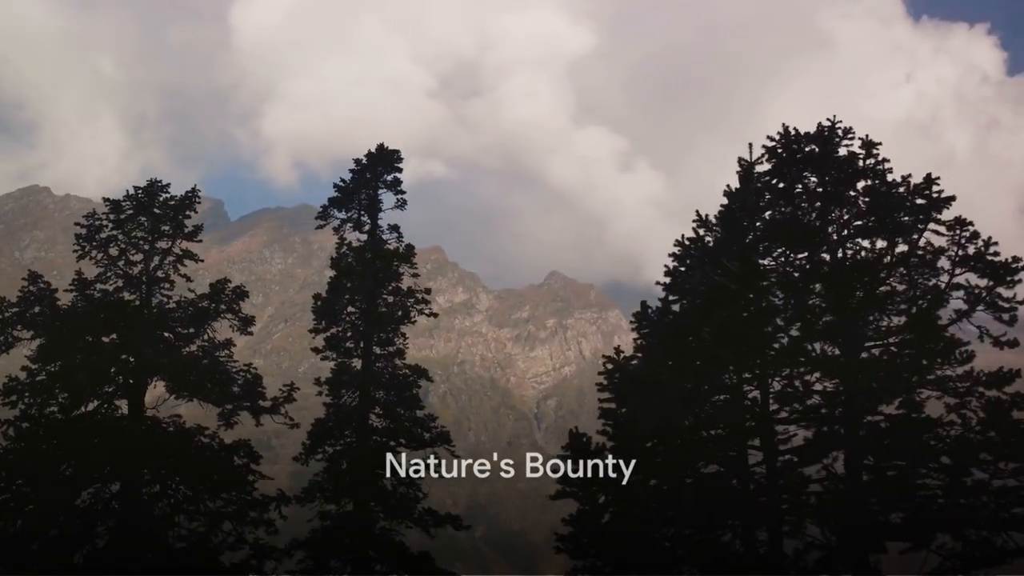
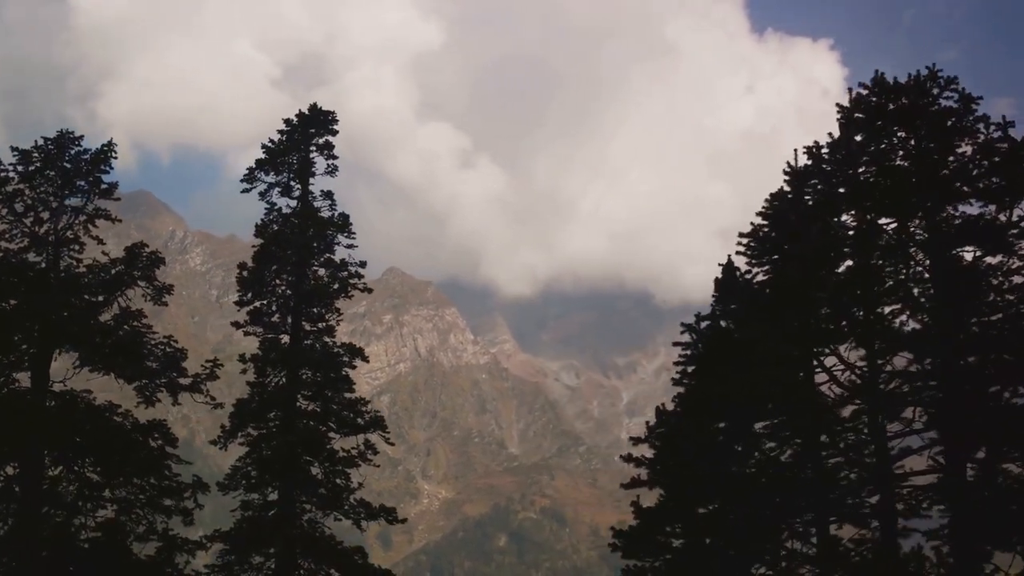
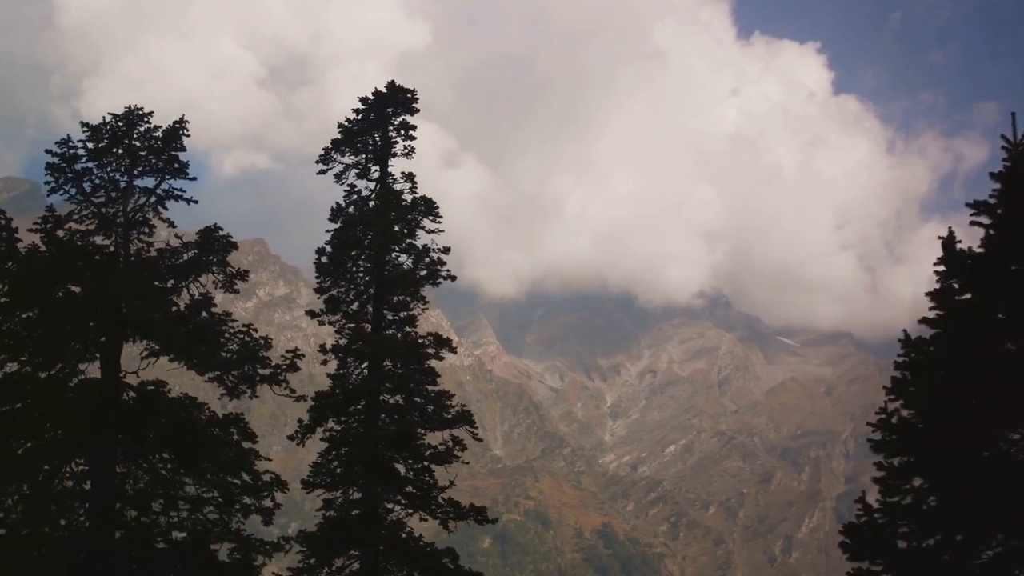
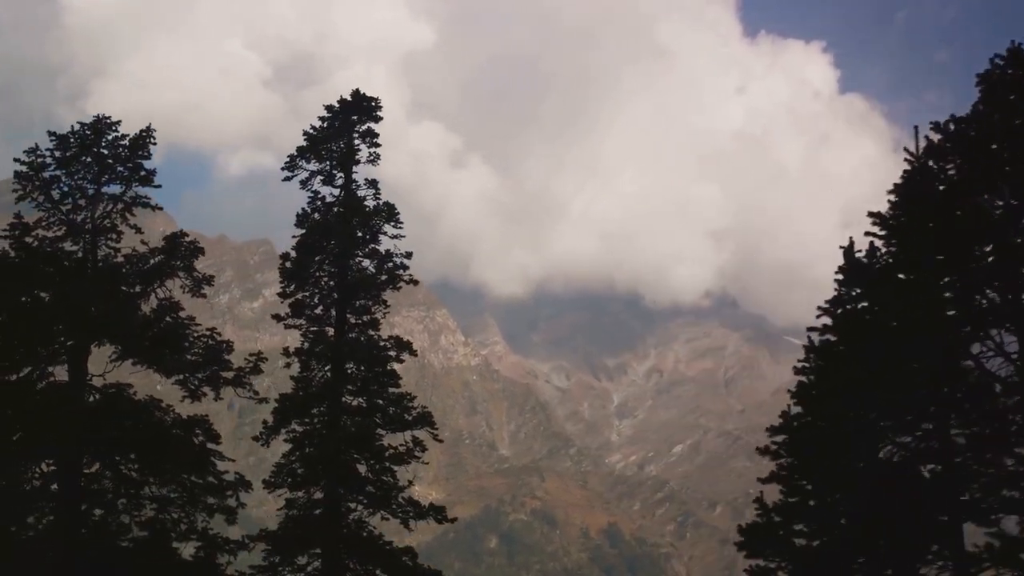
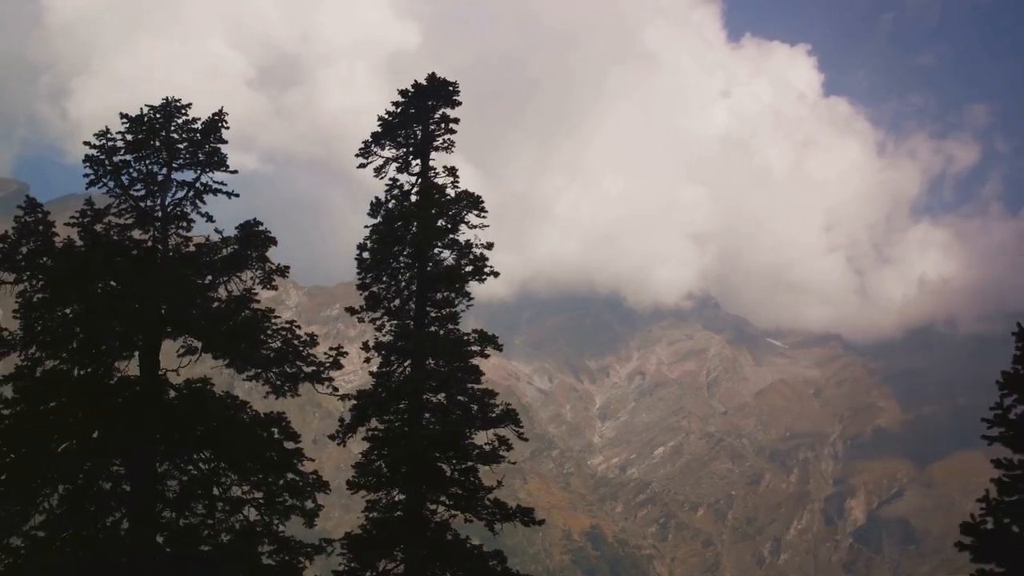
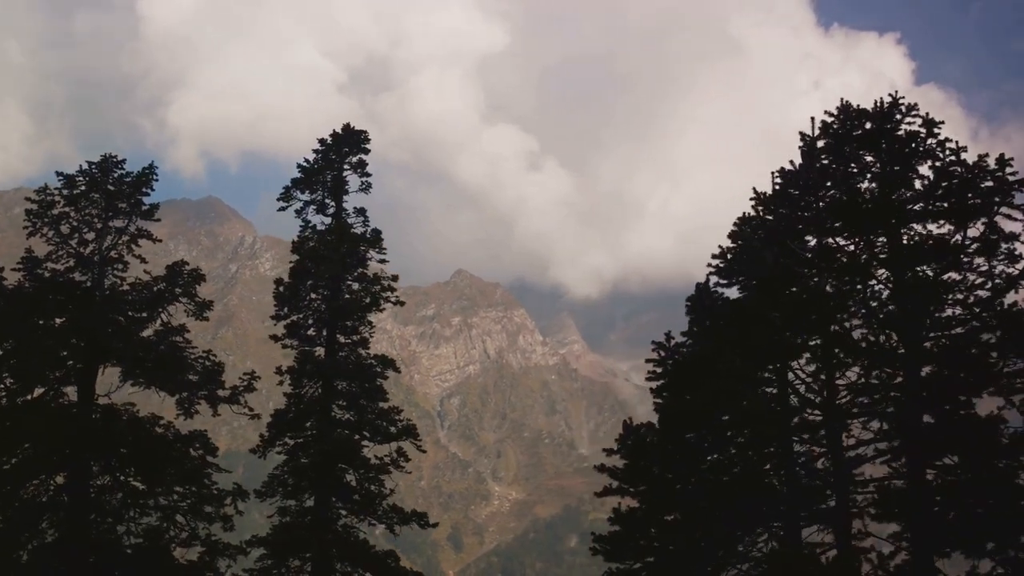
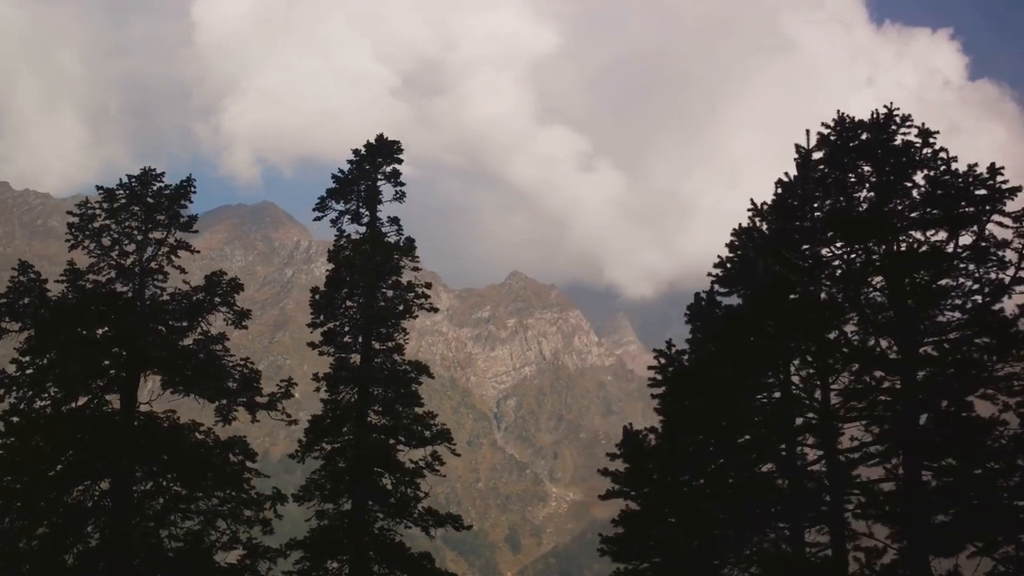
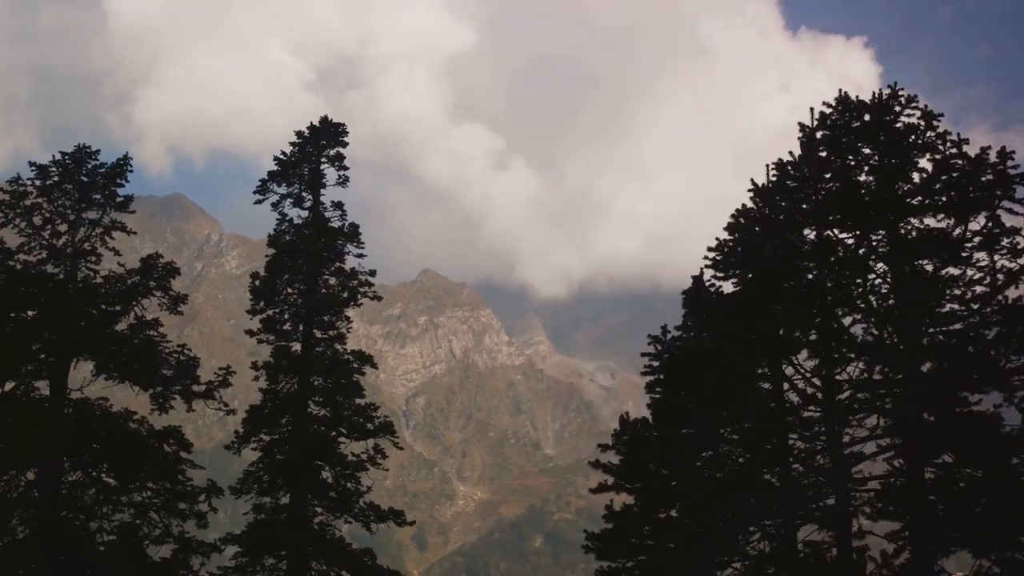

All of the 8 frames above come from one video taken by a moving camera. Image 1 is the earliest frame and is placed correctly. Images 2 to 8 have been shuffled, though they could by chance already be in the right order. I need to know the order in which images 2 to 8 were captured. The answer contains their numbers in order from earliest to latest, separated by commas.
7, 6, 8, 2, 4, 3, 5
